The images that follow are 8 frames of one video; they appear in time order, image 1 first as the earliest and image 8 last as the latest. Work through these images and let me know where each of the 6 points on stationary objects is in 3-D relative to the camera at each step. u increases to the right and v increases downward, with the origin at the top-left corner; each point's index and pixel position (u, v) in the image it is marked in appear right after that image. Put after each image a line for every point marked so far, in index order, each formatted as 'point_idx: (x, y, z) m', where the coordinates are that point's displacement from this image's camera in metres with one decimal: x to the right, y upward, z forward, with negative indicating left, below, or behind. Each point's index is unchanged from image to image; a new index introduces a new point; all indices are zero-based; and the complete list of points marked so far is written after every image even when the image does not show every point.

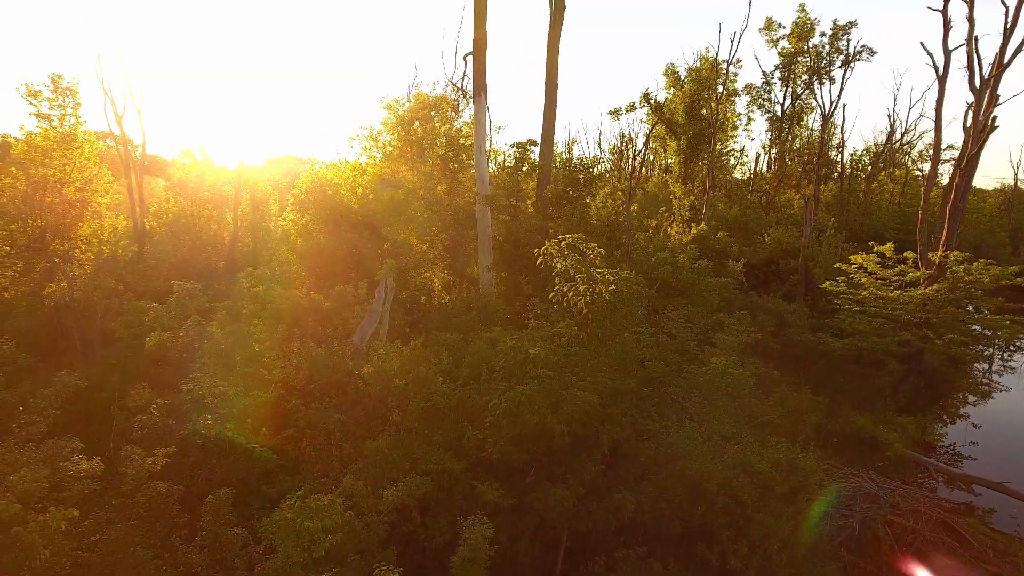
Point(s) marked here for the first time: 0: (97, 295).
0: (-11.9, -0.2, +19.2) m
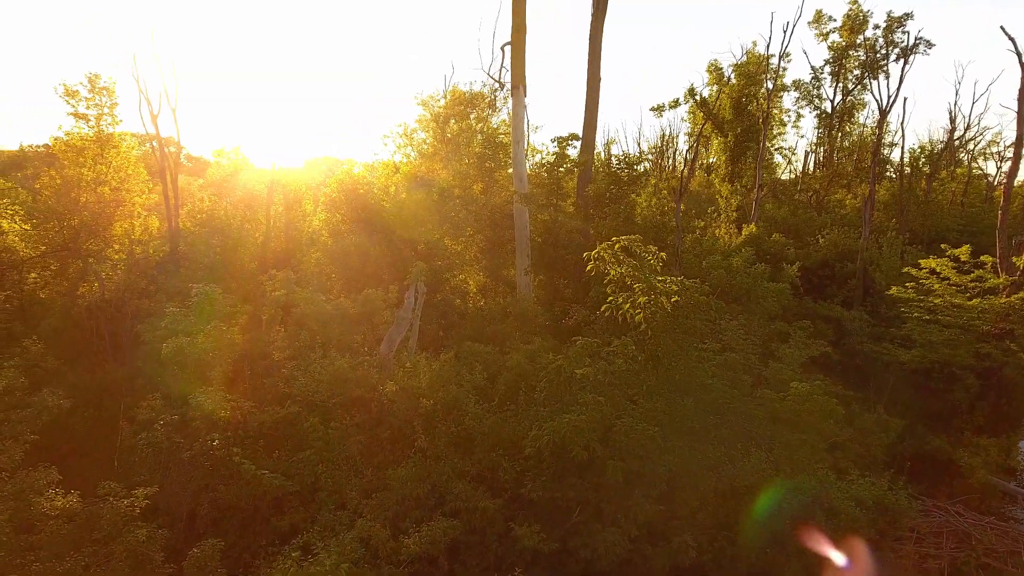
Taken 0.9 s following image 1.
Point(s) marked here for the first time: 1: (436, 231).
0: (-10.9, -0.2, +18.9) m
1: (-1.9, +1.4, +16.8) m
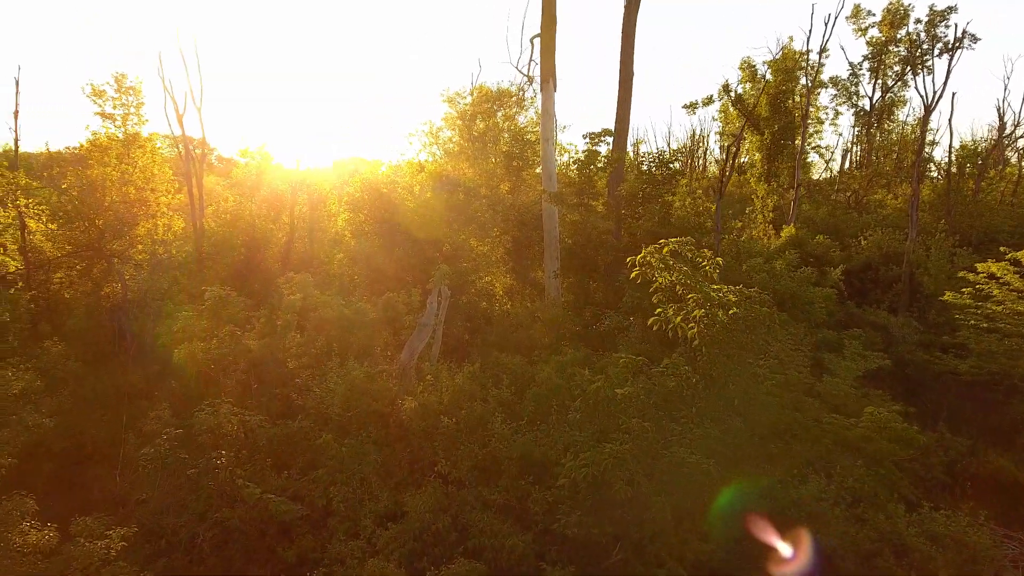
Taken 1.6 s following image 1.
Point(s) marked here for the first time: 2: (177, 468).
0: (-10.1, -0.2, +18.7) m
1: (-1.2, +1.4, +16.2) m
2: (-3.3, -1.8, +6.6) m
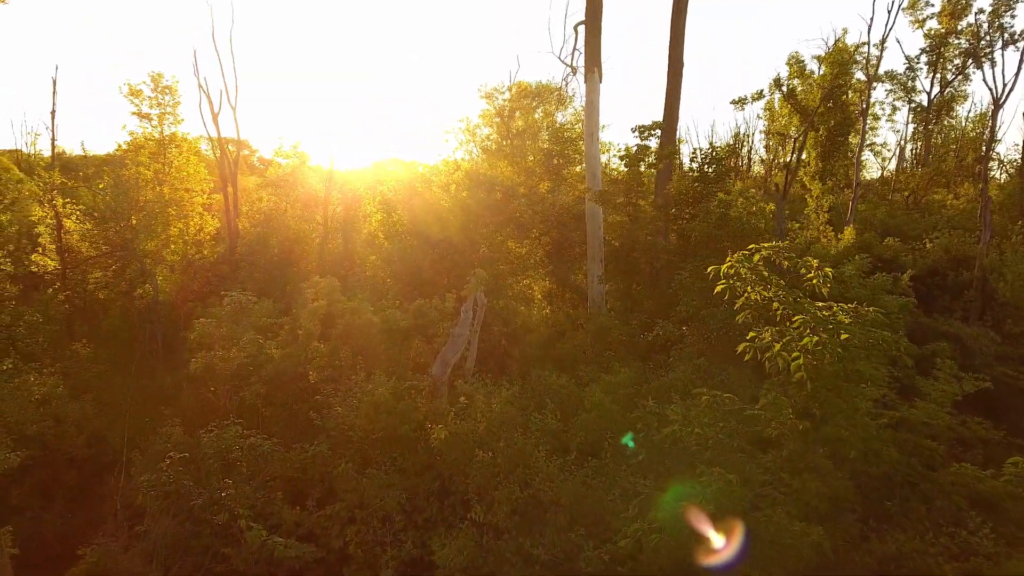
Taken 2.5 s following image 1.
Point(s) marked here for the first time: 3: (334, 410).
0: (-9.0, -0.3, +18.3) m
1: (-0.3, +1.3, +15.4) m
2: (-2.9, -1.9, +5.9) m
3: (-2.0, -1.4, +7.6) m
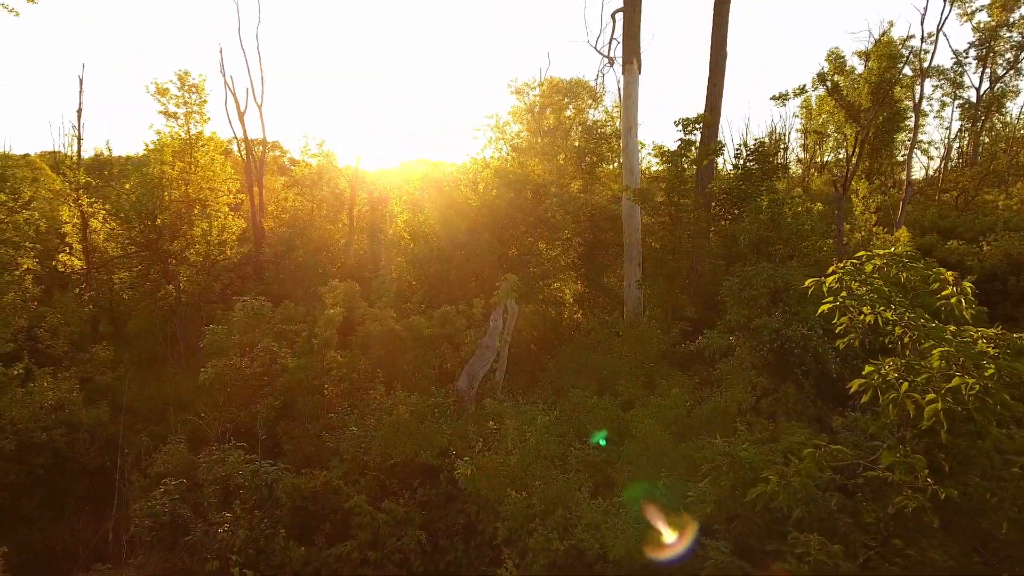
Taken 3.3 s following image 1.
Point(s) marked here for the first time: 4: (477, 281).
0: (-8.2, -0.3, +17.9) m
1: (+0.4, +1.2, +14.6) m
2: (-2.7, -1.9, +5.3) m
3: (-1.7, -1.5, +6.9) m
4: (-0.8, +0.2, +14.6) m
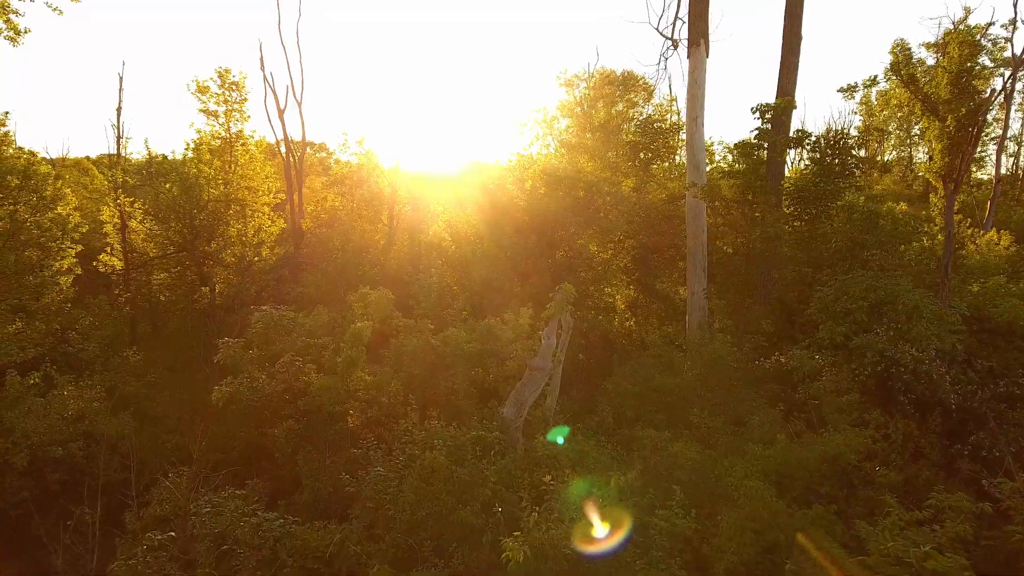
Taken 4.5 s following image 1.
0: (-7.0, -0.4, +17.2) m
1: (+1.4, +1.0, +13.4) m
2: (-2.3, -2.0, +4.3) m
3: (-1.2, -1.6, +5.9) m
4: (+0.2, 0.0, +13.4) m
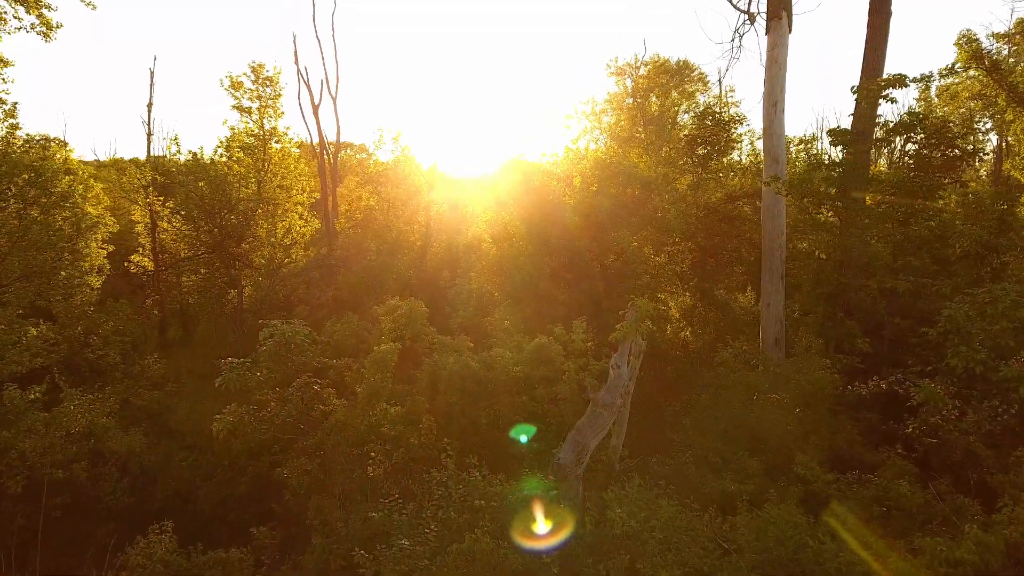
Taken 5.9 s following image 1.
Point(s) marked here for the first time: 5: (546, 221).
0: (-6.0, -0.5, +16.3) m
1: (+2.2, +0.9, +12.0) m
2: (-1.9, -2.1, +3.1) m
3: (-0.8, -1.7, +4.6) m
4: (+1.1, -0.1, +12.1) m
5: (+0.7, +1.3, +12.8) m
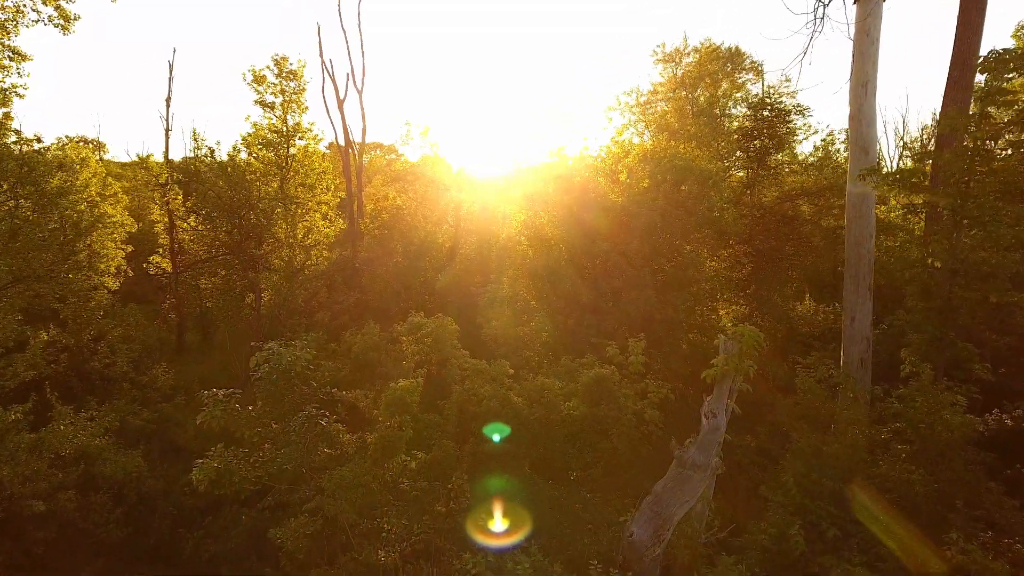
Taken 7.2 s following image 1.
0: (-5.2, -0.6, +15.3) m
1: (+2.9, +0.8, +10.7) m
2: (-1.7, -2.2, +1.9) m
3: (-0.4, -1.8, +3.4) m
4: (+1.7, -0.2, +10.8) m
5: (+1.3, +1.2, +11.5) m
